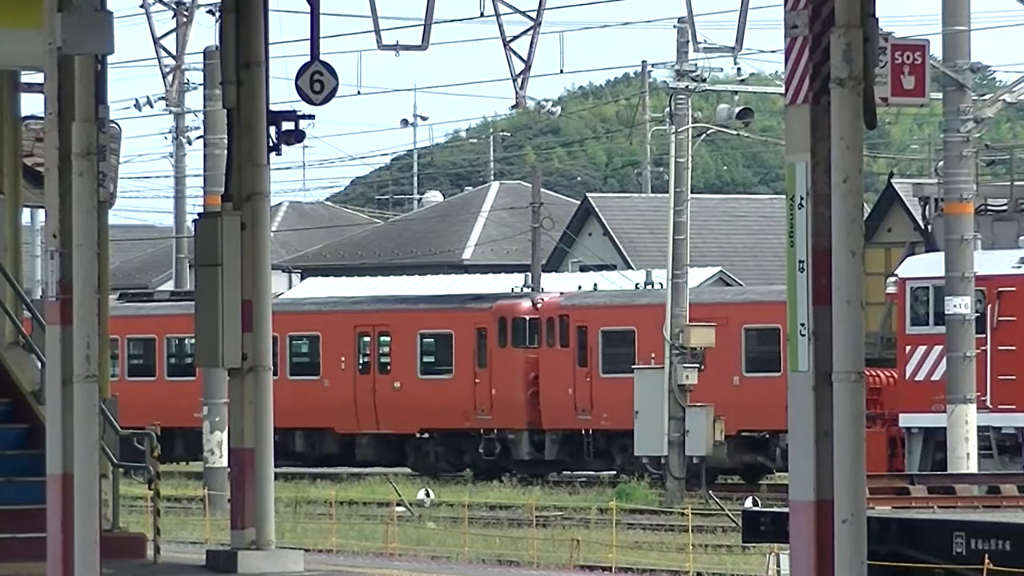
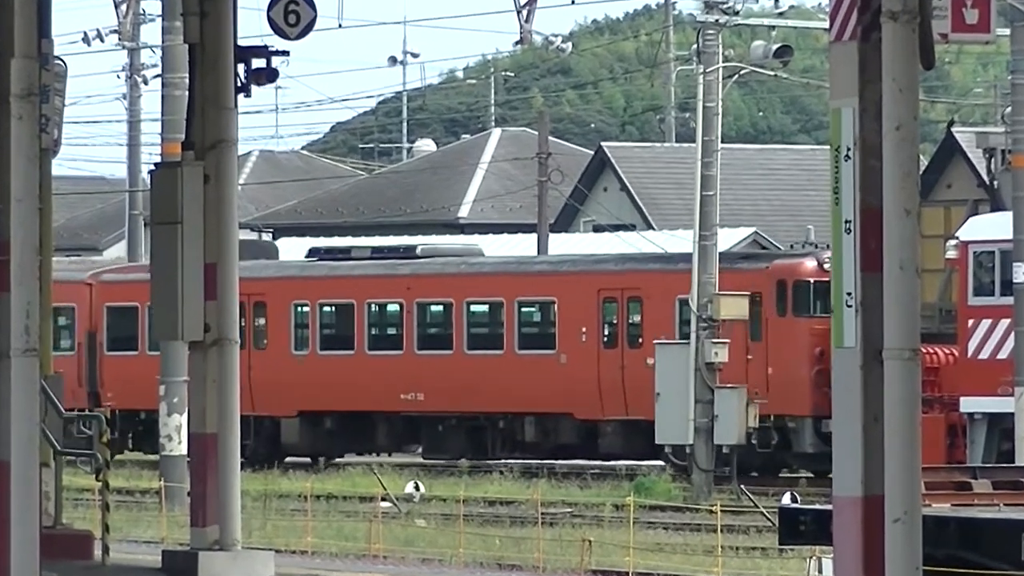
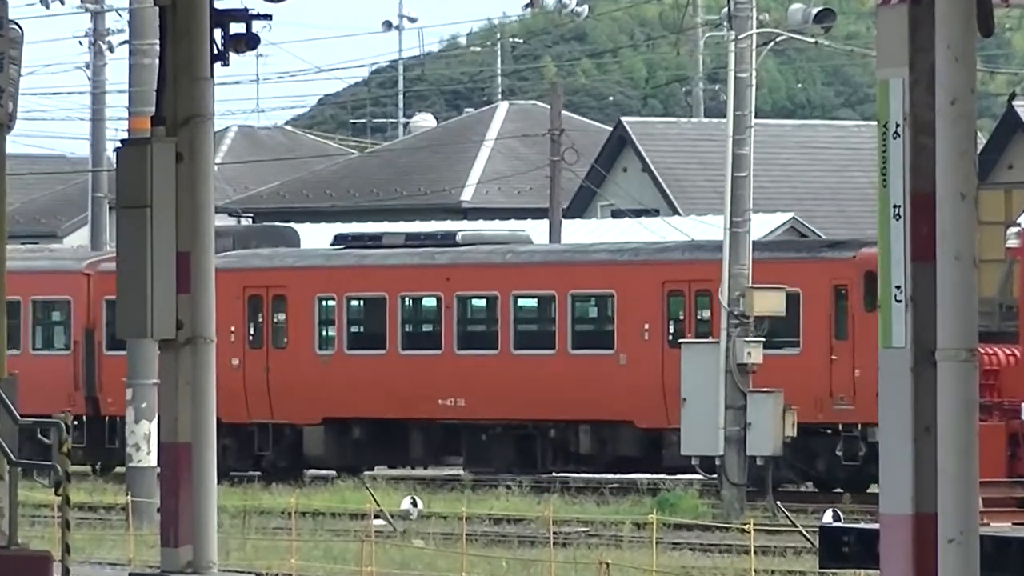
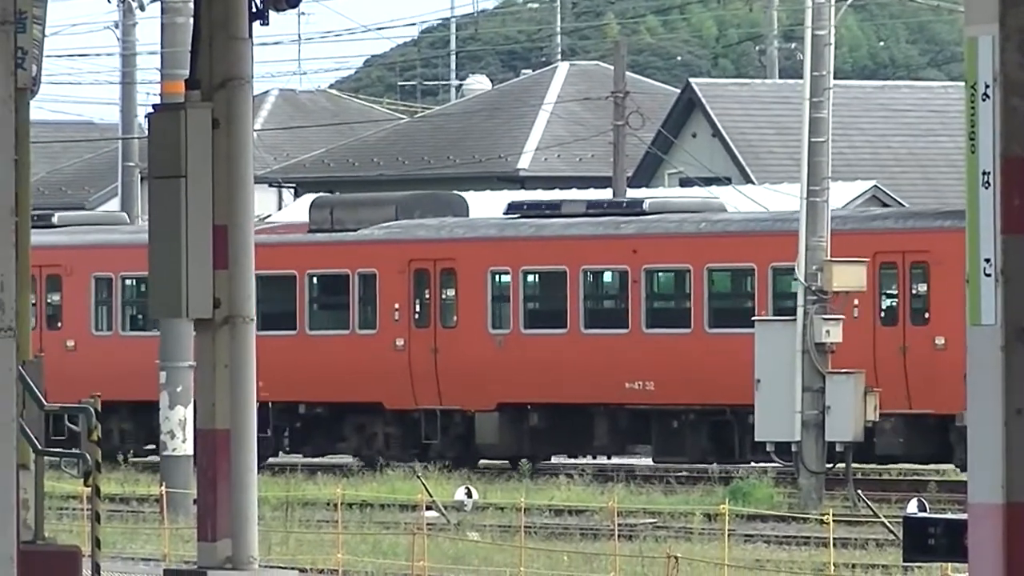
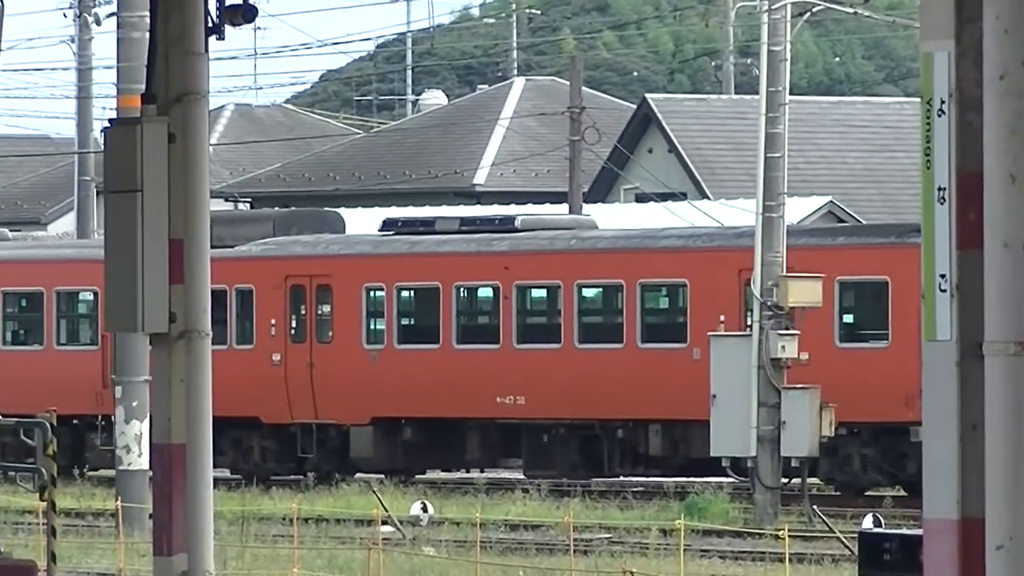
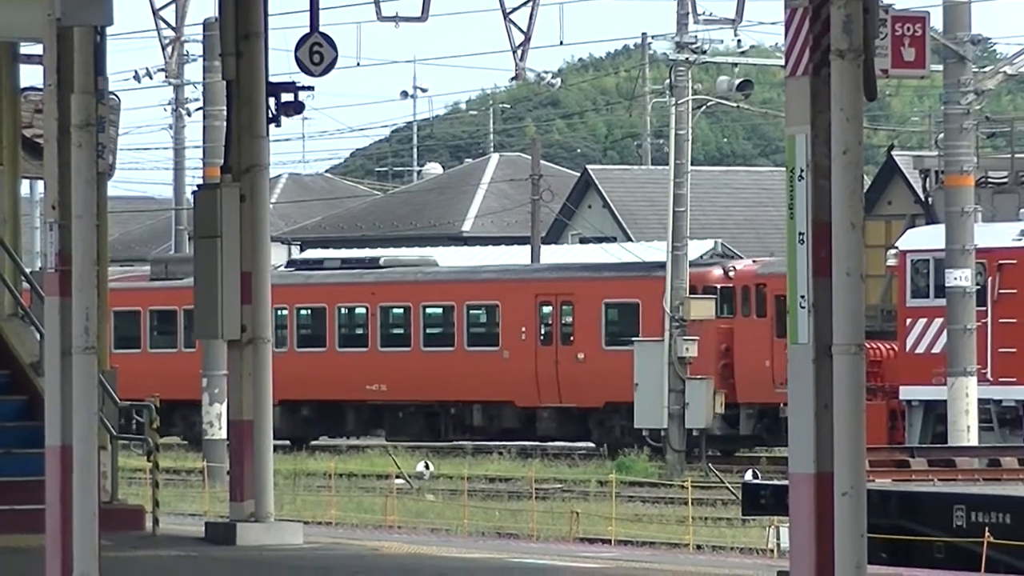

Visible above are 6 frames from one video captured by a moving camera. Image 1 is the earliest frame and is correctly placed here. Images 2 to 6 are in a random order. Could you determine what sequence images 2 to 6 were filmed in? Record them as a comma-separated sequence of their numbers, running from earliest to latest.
6, 2, 3, 5, 4
